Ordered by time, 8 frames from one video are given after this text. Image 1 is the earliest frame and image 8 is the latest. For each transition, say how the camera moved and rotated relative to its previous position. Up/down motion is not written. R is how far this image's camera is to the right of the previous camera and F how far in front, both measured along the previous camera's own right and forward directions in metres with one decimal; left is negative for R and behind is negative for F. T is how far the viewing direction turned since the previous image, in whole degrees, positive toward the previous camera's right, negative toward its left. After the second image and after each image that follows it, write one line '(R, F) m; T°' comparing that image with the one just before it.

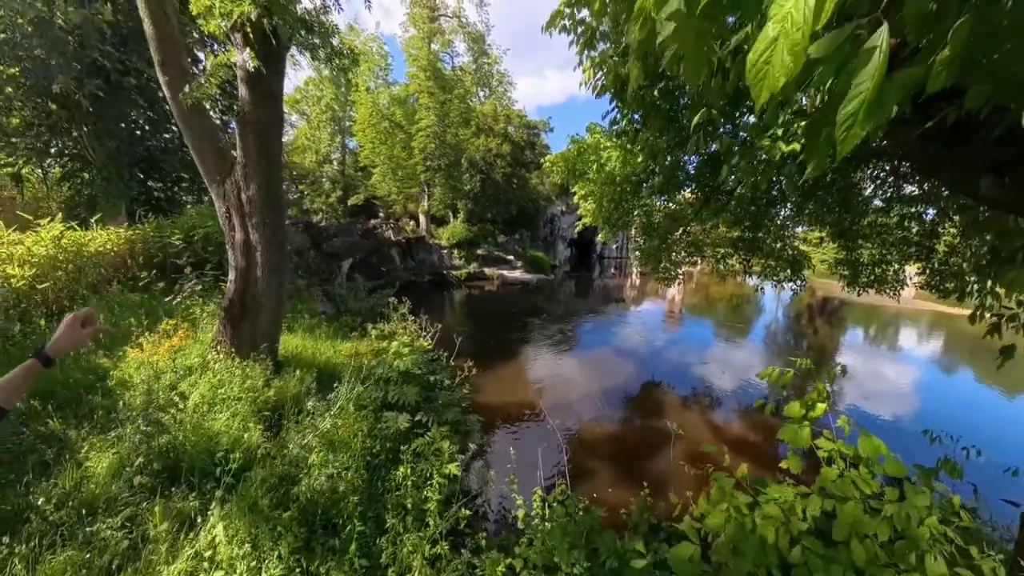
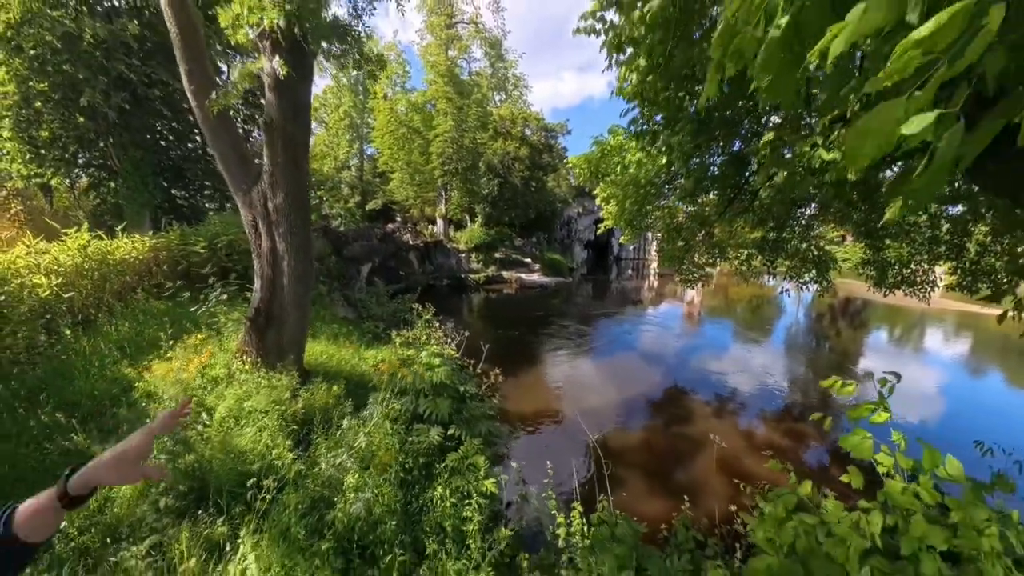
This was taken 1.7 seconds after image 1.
(-0.1, +0.1) m; -2°
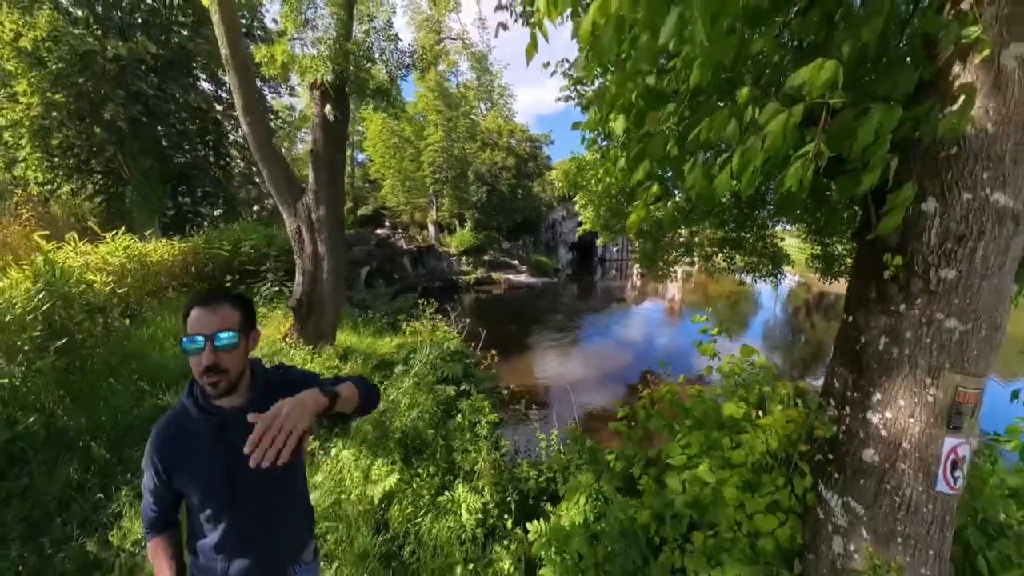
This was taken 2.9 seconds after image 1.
(-0.1, -1.2) m; +1°
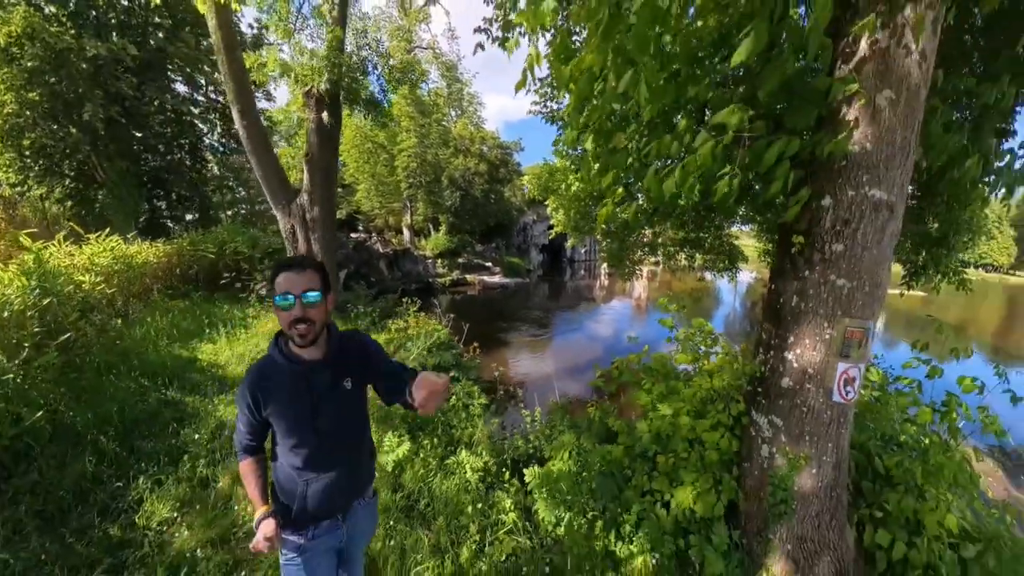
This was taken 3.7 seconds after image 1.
(-0.1, -0.4) m; +3°
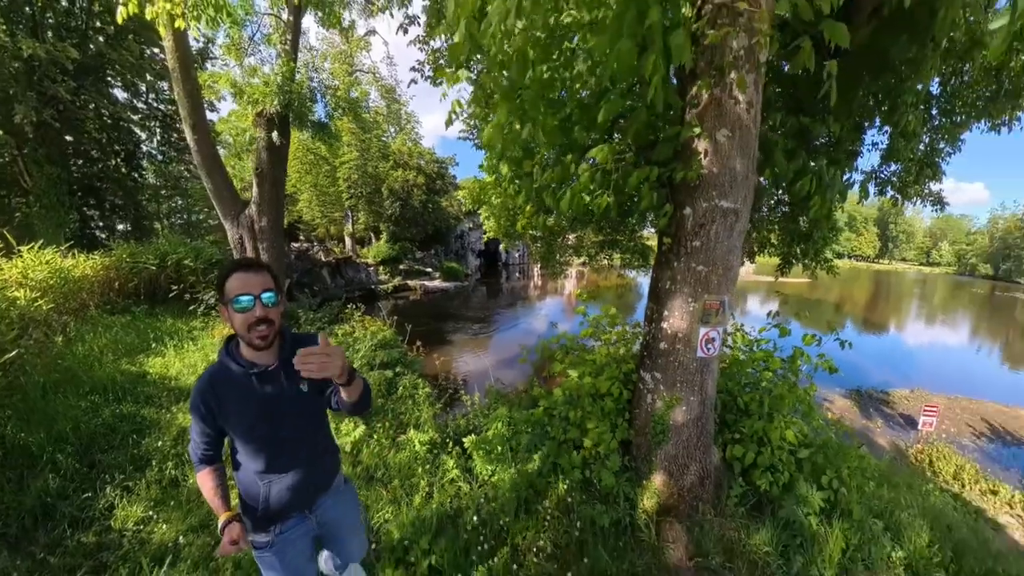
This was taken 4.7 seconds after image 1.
(0.0, -0.6) m; +6°
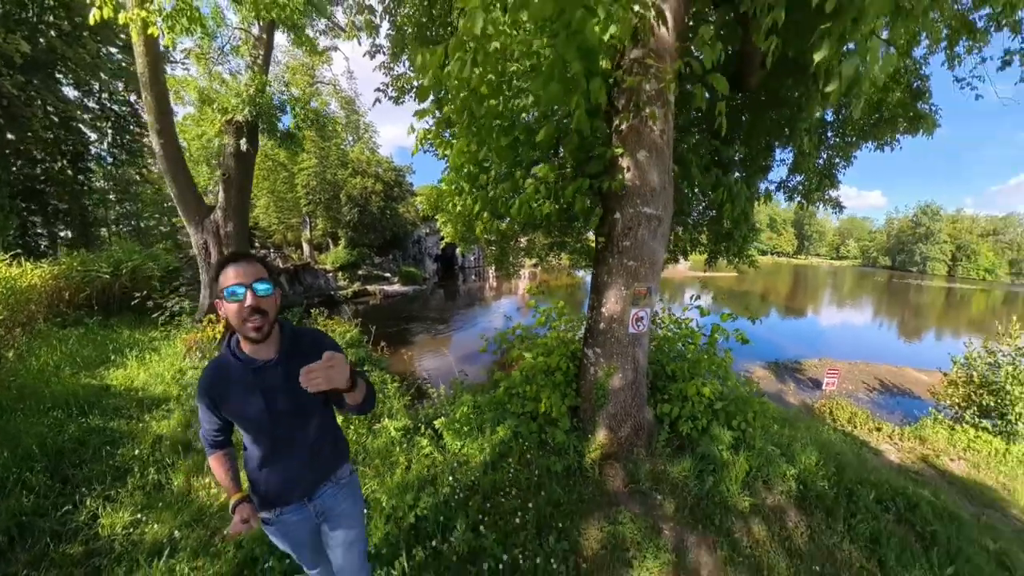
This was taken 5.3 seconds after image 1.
(-0.1, -0.5) m; +5°
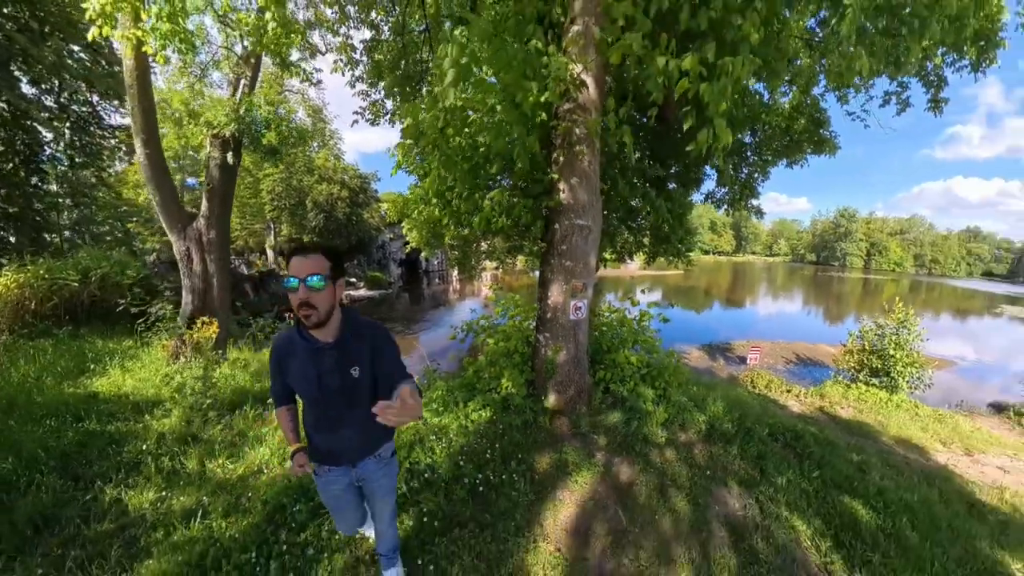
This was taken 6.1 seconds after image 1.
(0.0, -0.7) m; +4°
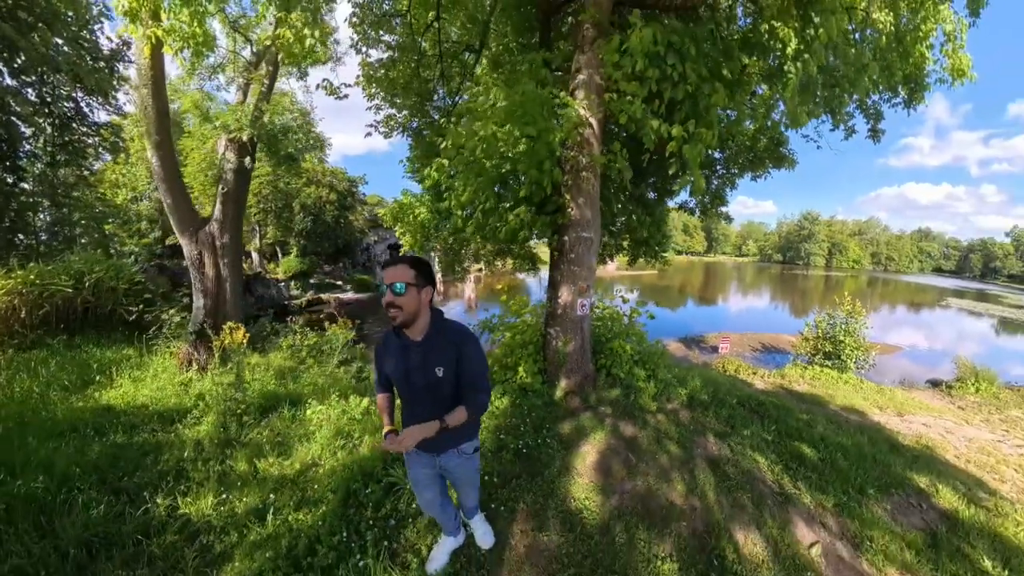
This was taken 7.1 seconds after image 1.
(-0.3, -0.7) m; +2°
